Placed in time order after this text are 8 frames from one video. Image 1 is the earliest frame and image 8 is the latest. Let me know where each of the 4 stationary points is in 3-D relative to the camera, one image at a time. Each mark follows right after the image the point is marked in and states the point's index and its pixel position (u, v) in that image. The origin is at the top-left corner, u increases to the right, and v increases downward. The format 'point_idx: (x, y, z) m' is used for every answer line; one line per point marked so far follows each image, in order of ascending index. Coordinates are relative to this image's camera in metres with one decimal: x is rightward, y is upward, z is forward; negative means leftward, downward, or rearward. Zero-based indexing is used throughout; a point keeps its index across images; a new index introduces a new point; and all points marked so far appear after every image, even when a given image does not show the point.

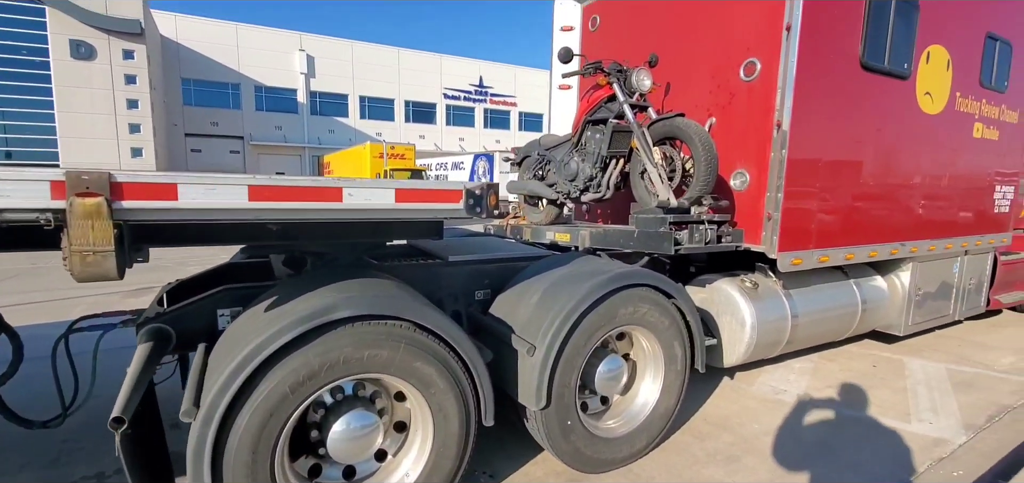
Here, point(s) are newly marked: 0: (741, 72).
0: (+1.8, +1.4, +4.0) m
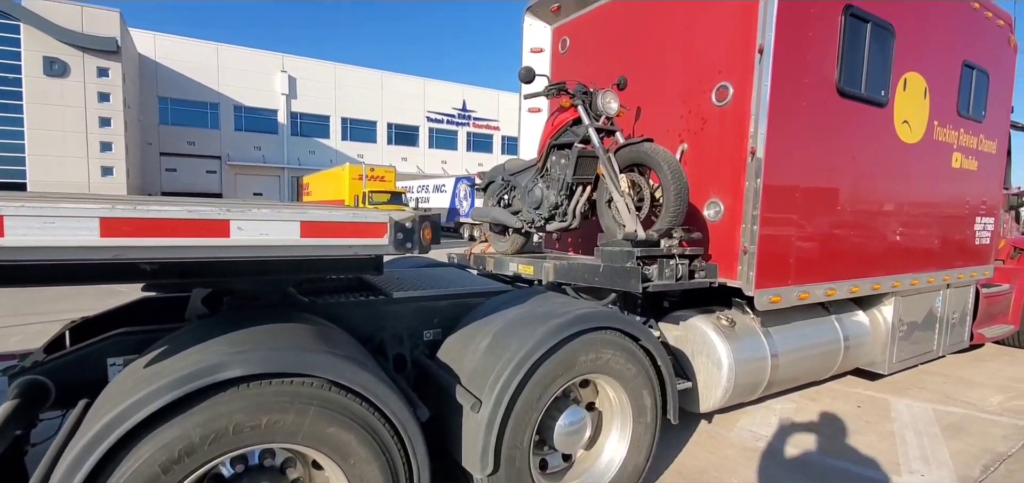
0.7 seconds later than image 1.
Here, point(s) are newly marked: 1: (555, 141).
0: (+1.5, +1.1, +3.8) m
1: (+0.3, +0.8, +3.9) m
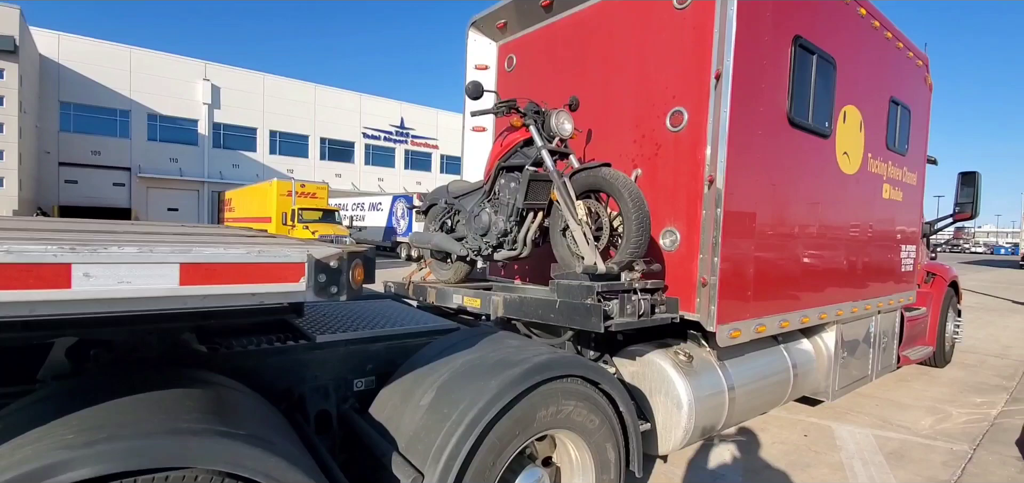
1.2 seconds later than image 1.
0: (+1.1, +0.9, +3.6) m
1: (-0.1, +0.6, +3.6) m
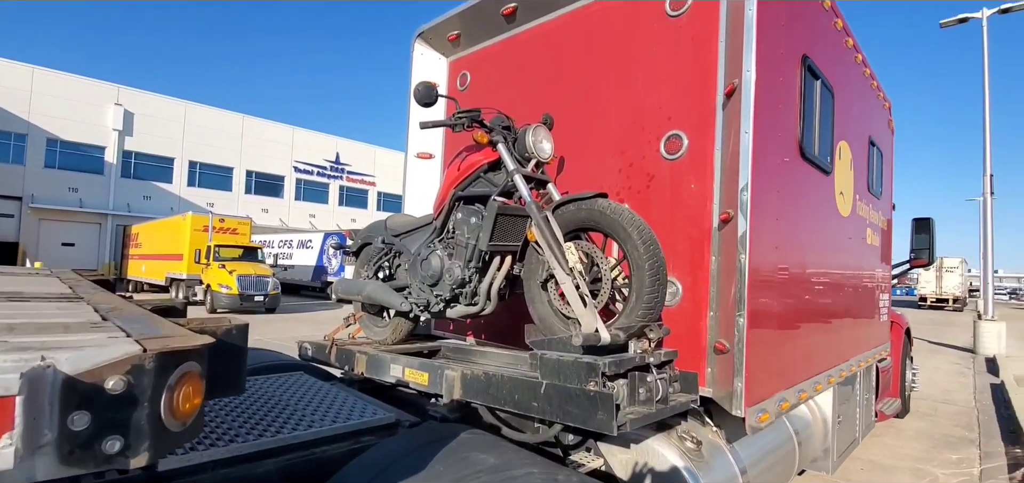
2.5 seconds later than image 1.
0: (+0.9, +0.6, +3.0) m
1: (-0.3, +0.3, +2.8) m
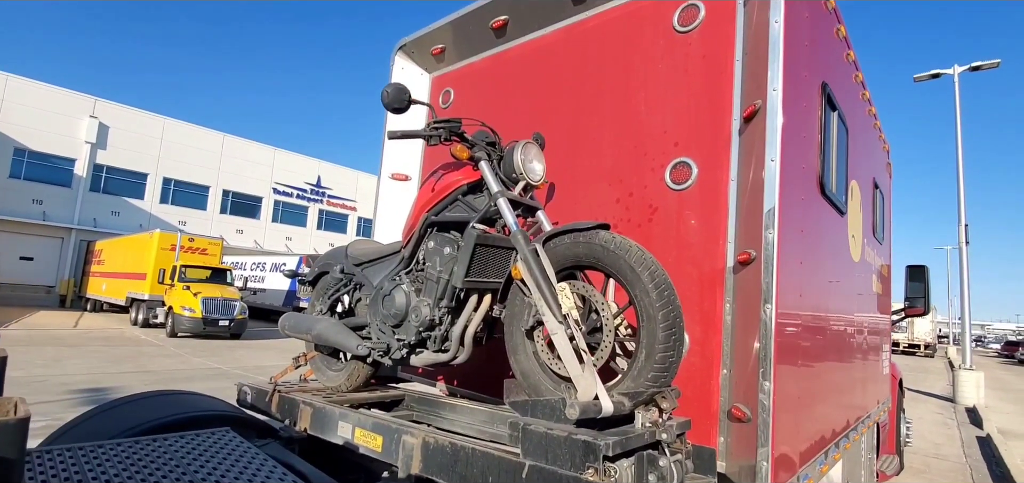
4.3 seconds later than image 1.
0: (+0.8, +0.3, +2.6) m
1: (-0.4, +0.1, +2.4) m
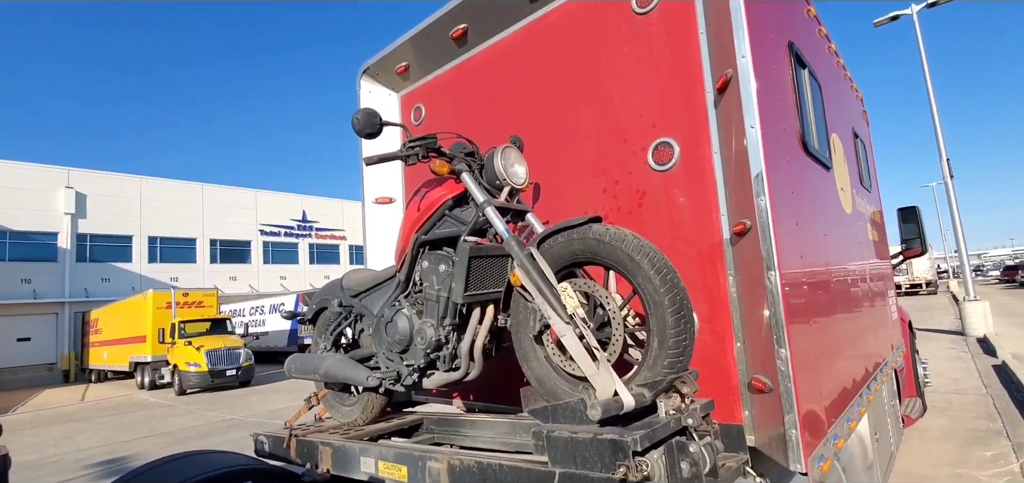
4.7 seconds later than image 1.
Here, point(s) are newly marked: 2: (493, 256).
0: (+0.7, +0.4, +2.6) m
1: (-0.4, 0.0, +2.3) m
2: (-0.1, -0.1, +2.2) m
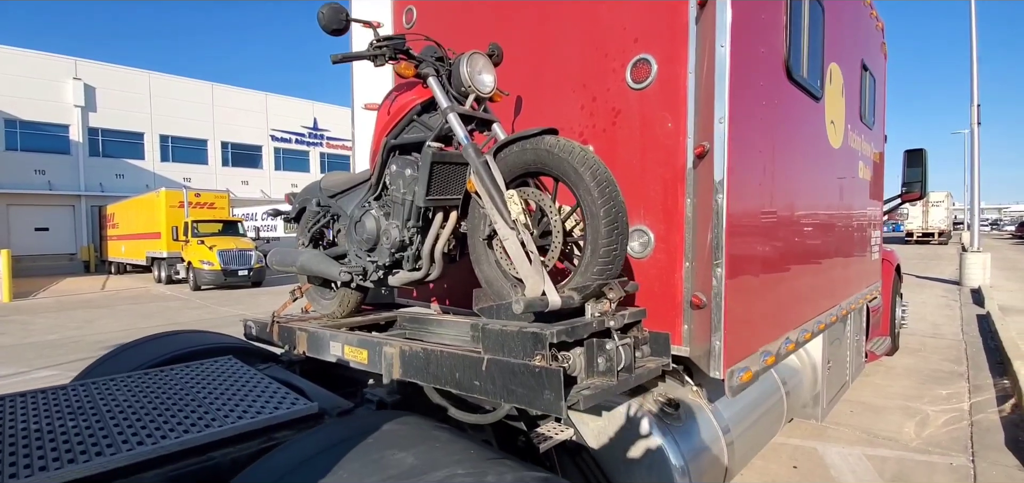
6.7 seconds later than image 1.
0: (+0.6, +0.9, +2.6) m
1: (-0.6, +0.5, +2.4) m
2: (-0.3, +0.4, +2.2) m
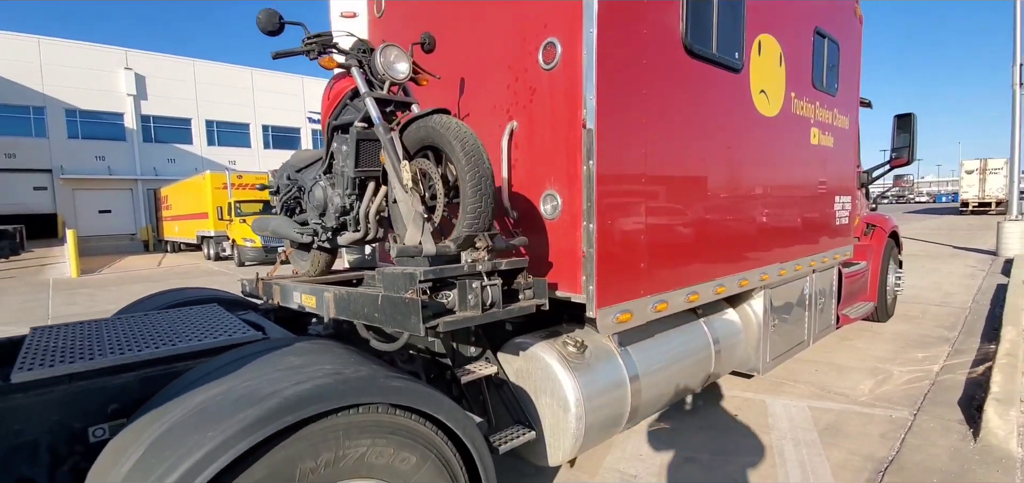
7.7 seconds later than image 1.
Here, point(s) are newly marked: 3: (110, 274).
0: (+0.2, +1.1, +2.9) m
1: (-1.0, +0.7, +2.8) m
2: (-0.7, +0.5, +2.7) m
3: (-14.6, -1.2, +17.8) m
